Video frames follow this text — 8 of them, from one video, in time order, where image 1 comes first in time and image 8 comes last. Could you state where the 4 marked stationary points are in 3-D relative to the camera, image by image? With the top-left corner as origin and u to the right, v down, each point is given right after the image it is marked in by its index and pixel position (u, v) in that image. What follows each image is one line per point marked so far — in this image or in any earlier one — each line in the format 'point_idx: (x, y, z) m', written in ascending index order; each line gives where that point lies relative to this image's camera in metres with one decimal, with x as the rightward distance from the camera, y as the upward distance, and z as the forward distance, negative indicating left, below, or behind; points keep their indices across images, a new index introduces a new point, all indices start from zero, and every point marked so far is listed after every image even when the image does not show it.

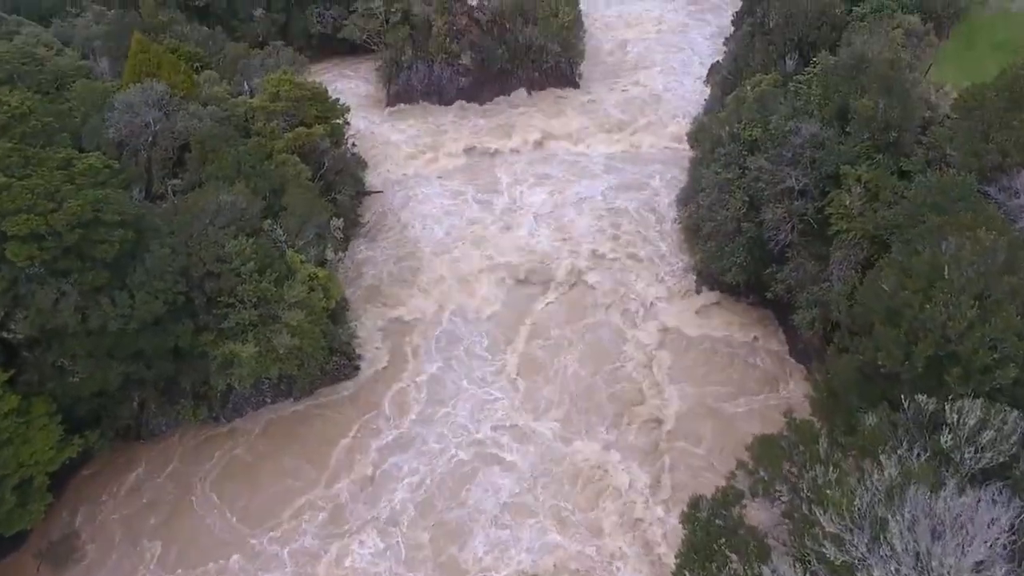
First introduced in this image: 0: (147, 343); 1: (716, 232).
0: (-6.9, -1.1, +12.8) m
1: (+4.8, +1.3, +16.2) m
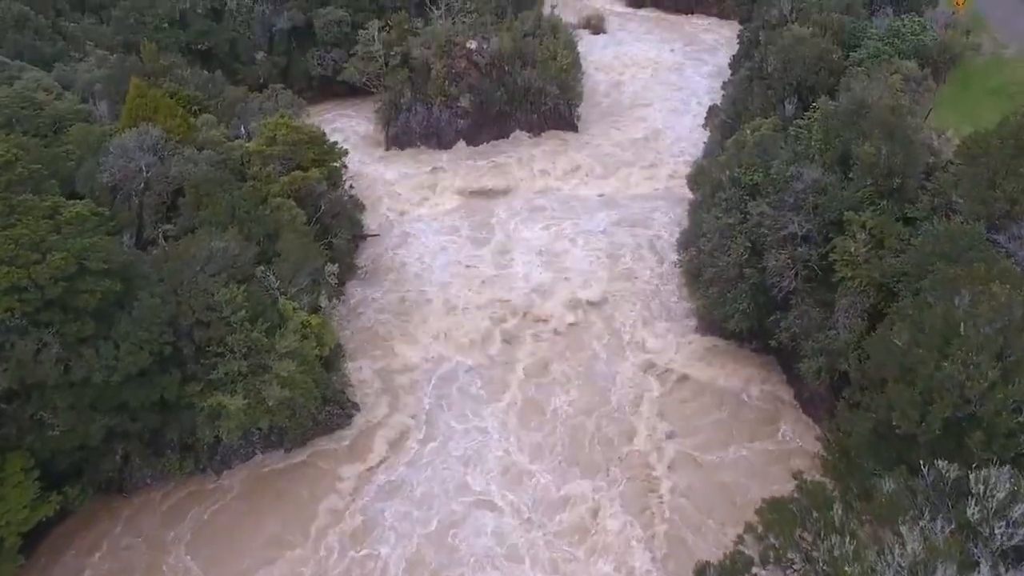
0: (-7.0, -2.0, +12.3) m
1: (+4.8, +0.2, +15.9) m
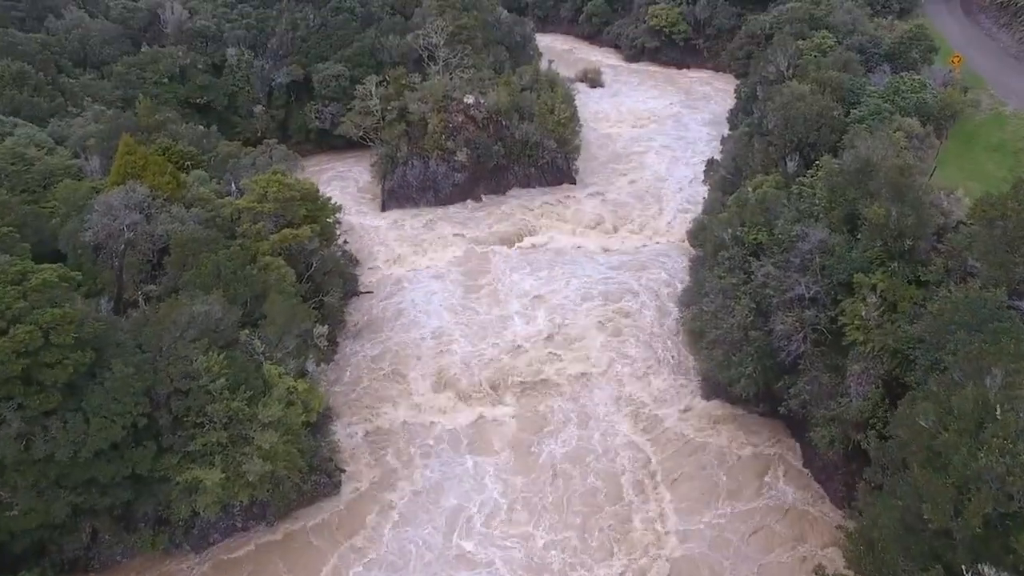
0: (-7.0, -3.1, +11.5) m
1: (+4.7, -1.2, +15.2) m
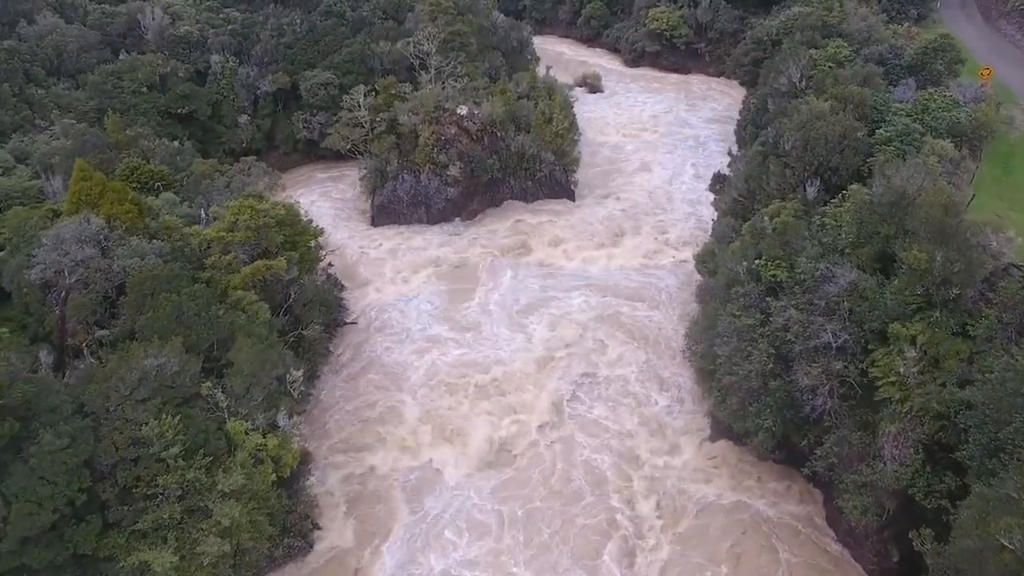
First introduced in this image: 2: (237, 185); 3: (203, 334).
0: (-7.2, -4.0, +10.1) m
1: (+4.6, -2.0, +13.8) m
2: (-8.0, +3.0, +19.7) m
3: (-6.2, -0.9, +13.5) m
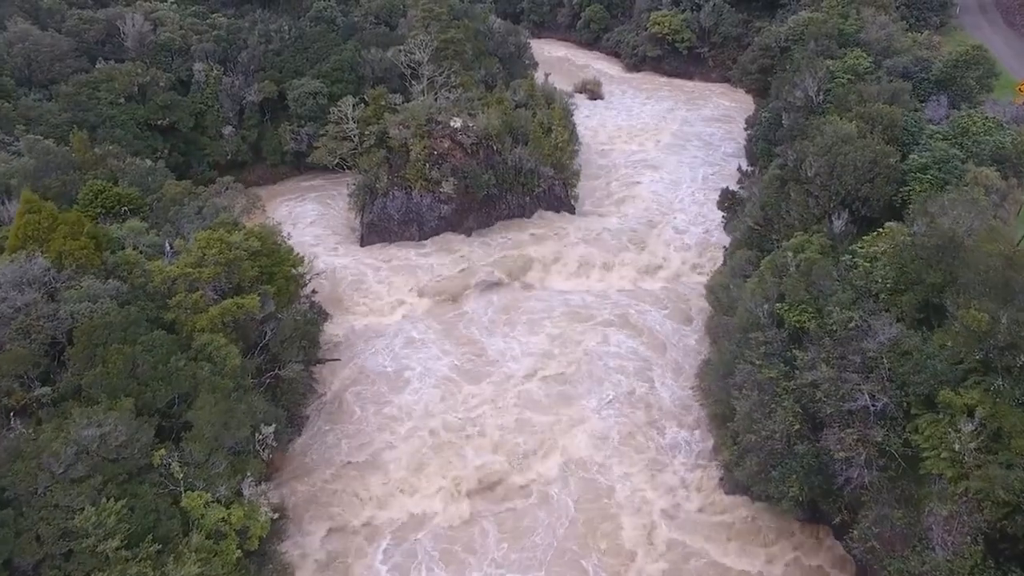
0: (-7.3, -4.9, +8.6) m
1: (+4.5, -2.9, +12.3) m
2: (-8.1, +2.1, +18.1) m
3: (-6.3, -1.8, +12.0) m
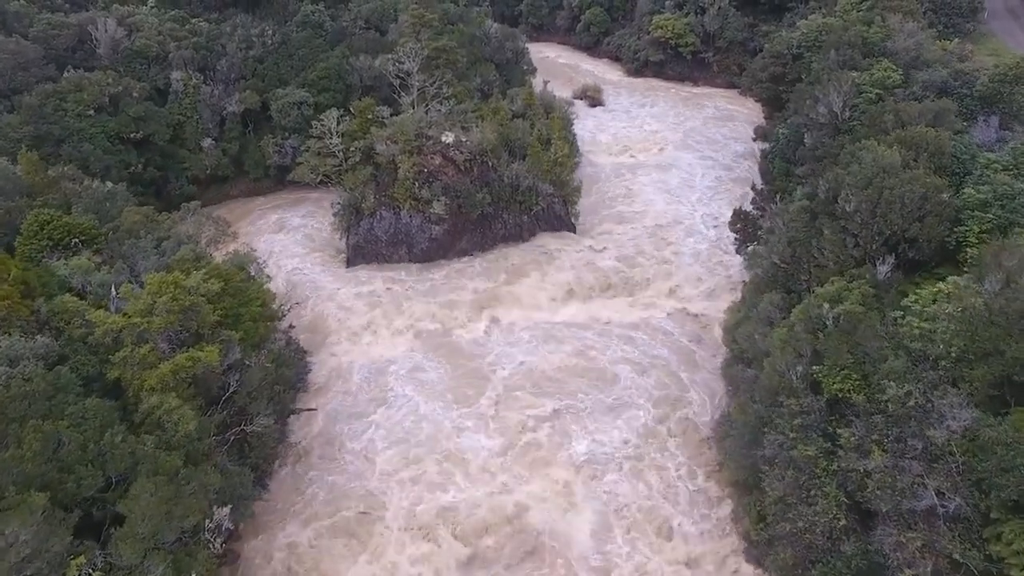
0: (-7.3, -5.9, +6.7) m
1: (+4.4, -3.9, +10.4) m
2: (-8.2, +1.1, +16.3) m
3: (-6.4, -2.8, +10.1) m
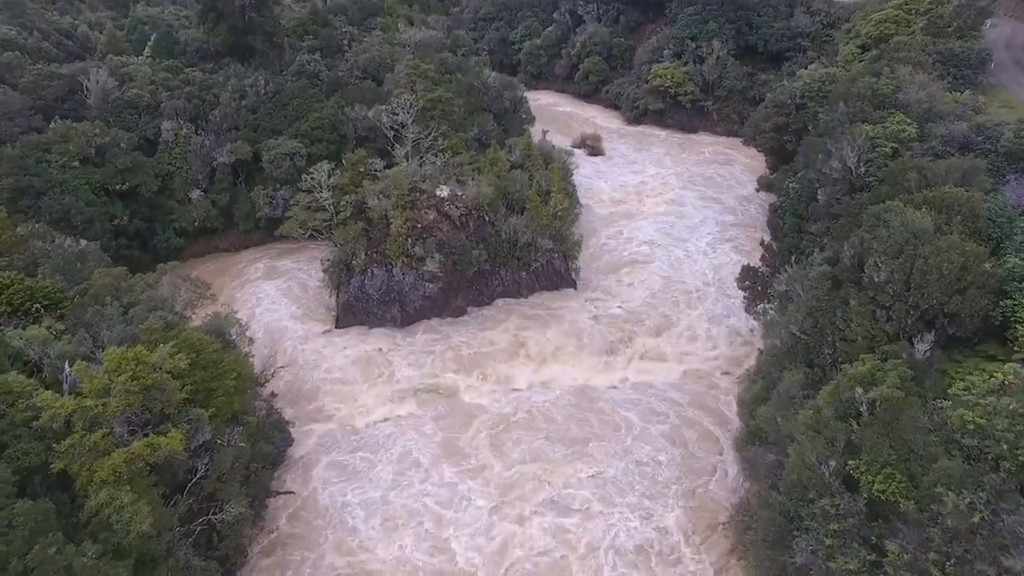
0: (-7.4, -6.9, +5.1) m
1: (+4.3, -5.1, +8.9) m
2: (-8.3, -0.5, +15.1) m
3: (-6.5, -4.0, +8.7) m
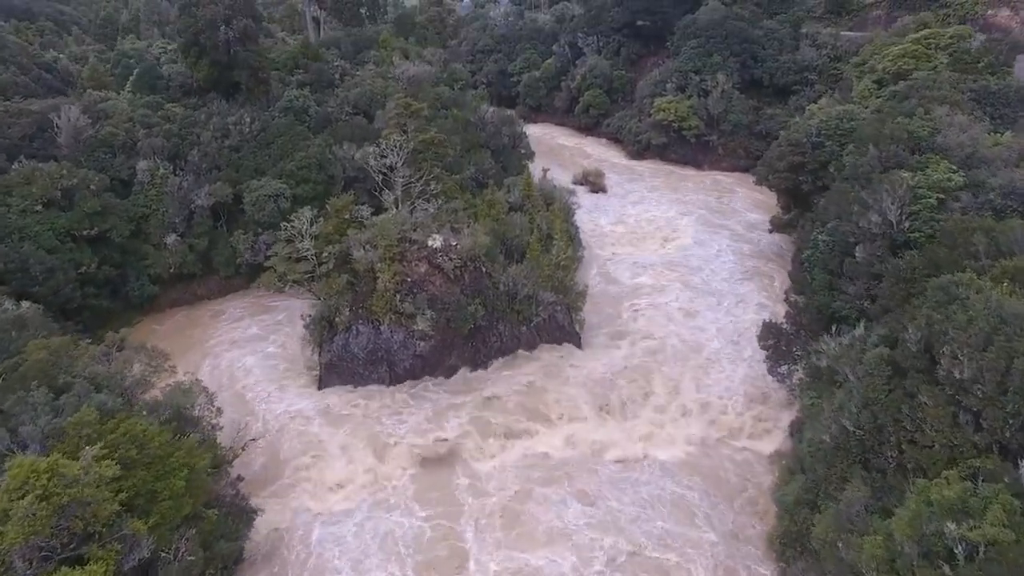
0: (-7.4, -8.0, +2.6) m
1: (+4.3, -6.3, +6.6) m
2: (-8.3, -2.0, +12.9) m
3: (-6.5, -5.2, +6.3) m
